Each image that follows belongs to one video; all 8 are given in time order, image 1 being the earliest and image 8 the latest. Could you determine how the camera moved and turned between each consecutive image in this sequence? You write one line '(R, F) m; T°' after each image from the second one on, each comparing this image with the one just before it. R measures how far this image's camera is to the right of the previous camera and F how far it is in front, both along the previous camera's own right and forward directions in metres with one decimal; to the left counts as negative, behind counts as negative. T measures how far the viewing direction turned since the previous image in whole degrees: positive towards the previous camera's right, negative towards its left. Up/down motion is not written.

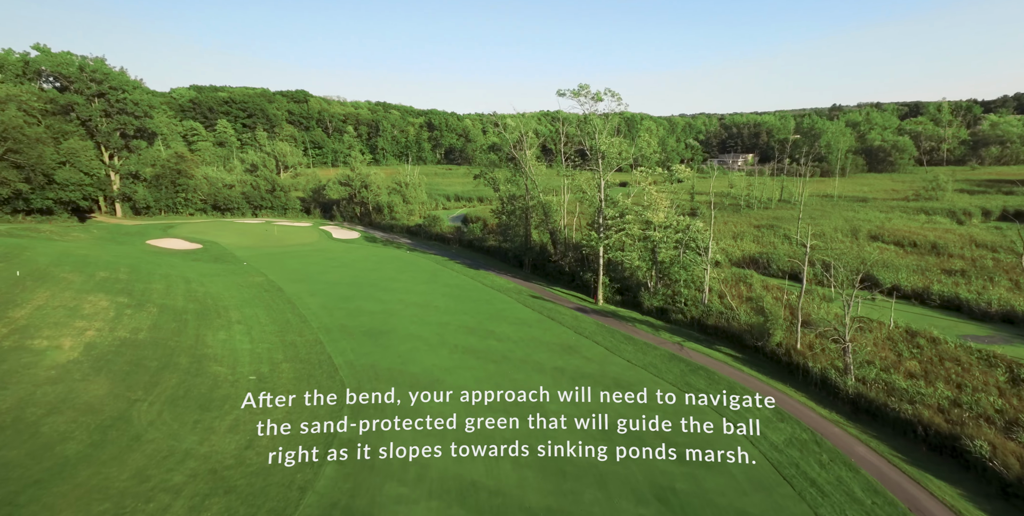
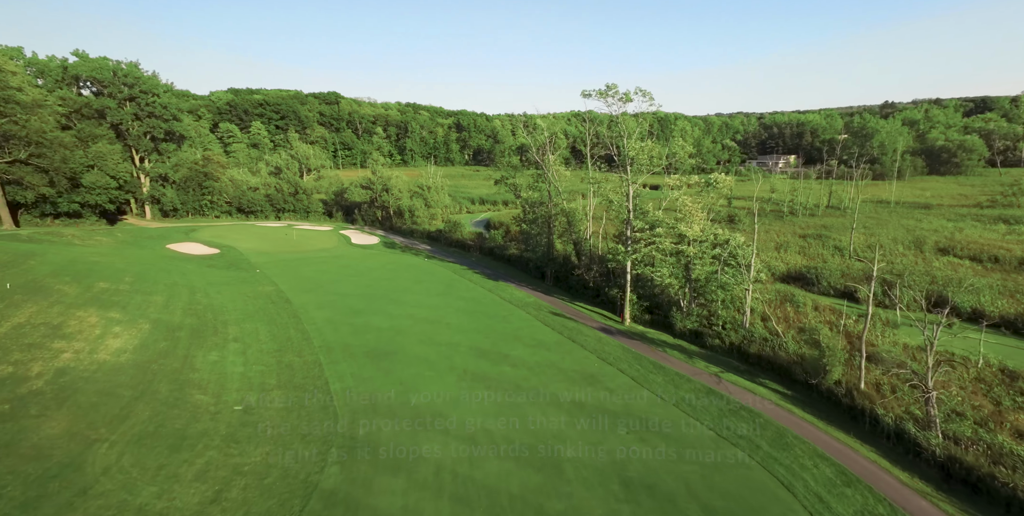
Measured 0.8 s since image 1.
(+0.6, +2.4) m; -3°
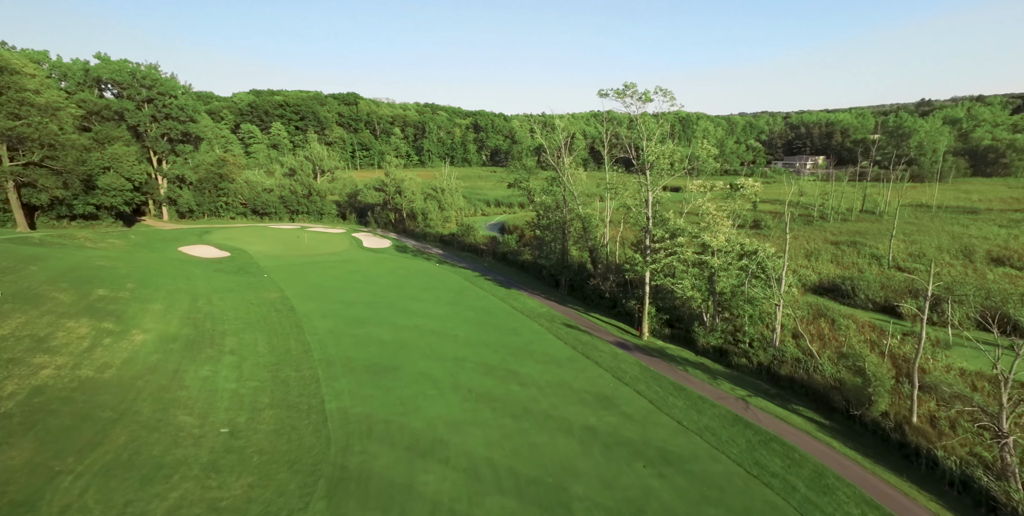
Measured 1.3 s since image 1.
(+0.4, +1.5) m; -2°
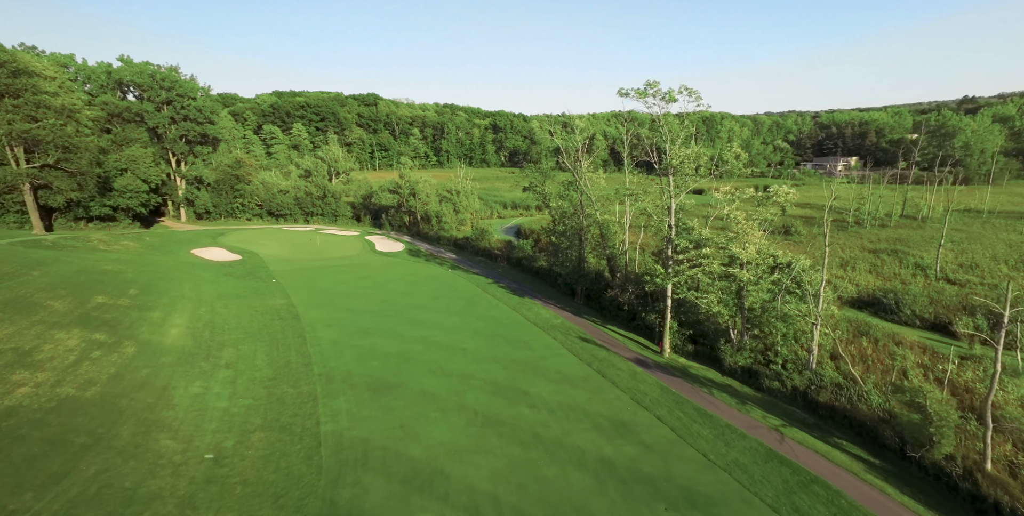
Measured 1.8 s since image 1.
(+0.3, +1.6) m; -2°
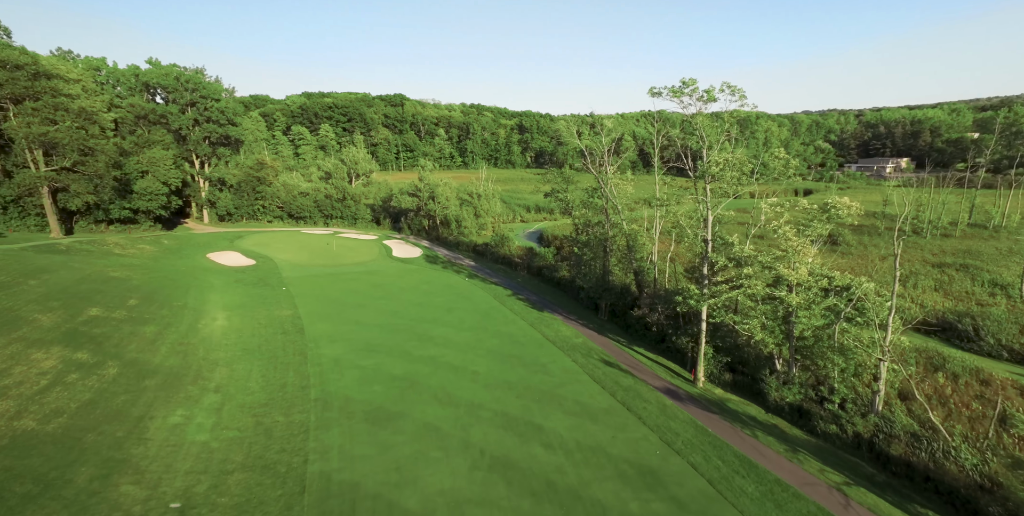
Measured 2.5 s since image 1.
(+0.4, +2.3) m; -3°
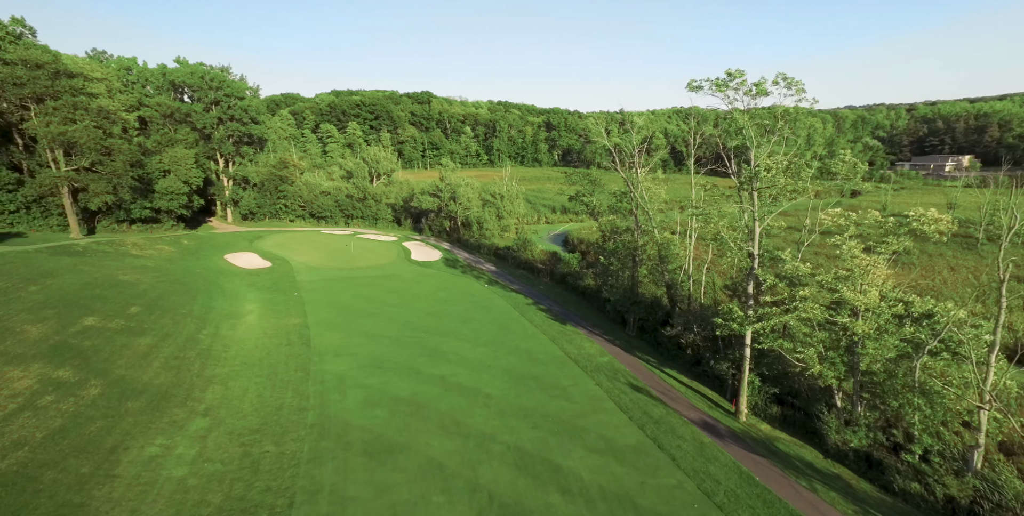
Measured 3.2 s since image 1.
(+0.3, +2.3) m; -3°
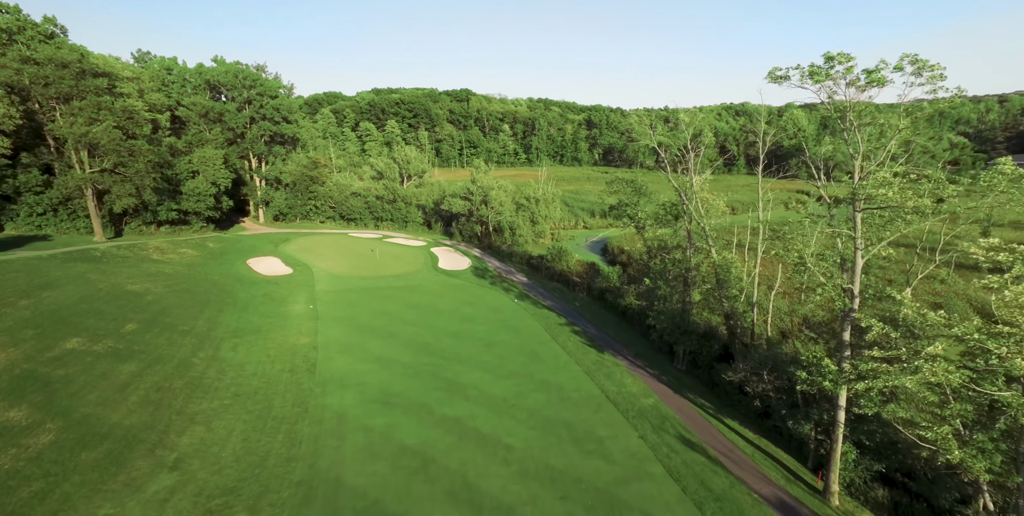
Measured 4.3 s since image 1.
(+0.3, +3.6) m; -4°
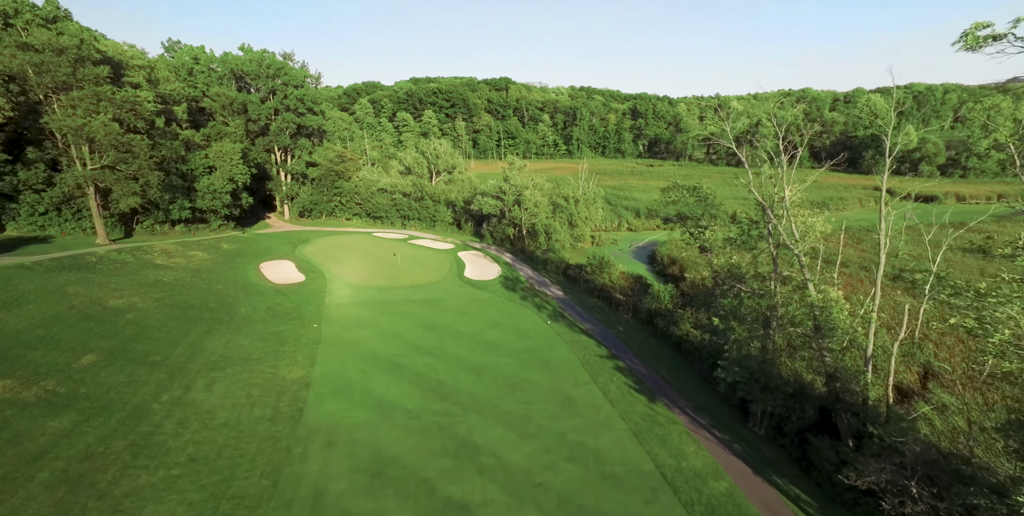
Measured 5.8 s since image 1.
(+0.3, +5.2) m; -4°
